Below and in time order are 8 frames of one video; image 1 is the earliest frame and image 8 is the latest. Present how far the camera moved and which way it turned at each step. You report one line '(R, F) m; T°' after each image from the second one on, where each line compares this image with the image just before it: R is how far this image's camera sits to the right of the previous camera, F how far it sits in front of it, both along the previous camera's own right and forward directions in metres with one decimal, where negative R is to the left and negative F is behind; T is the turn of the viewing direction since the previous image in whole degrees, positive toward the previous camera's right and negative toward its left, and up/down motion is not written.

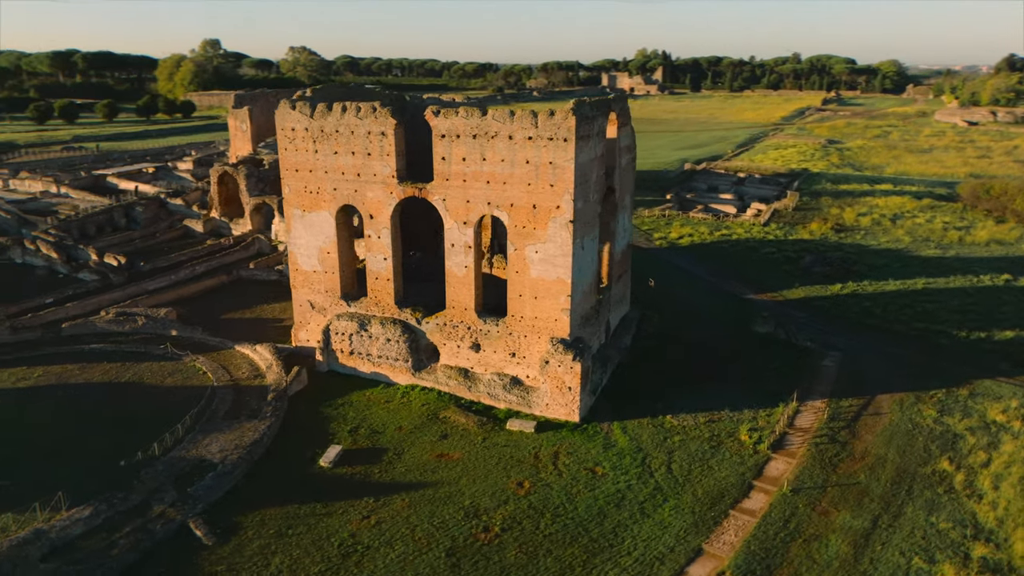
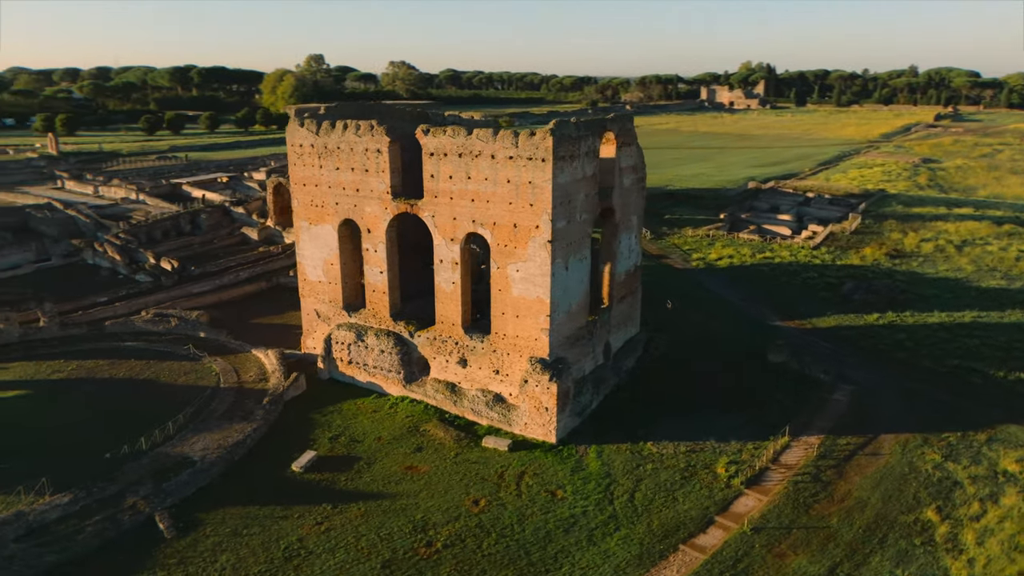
(+2.2, +0.1) m; -8°
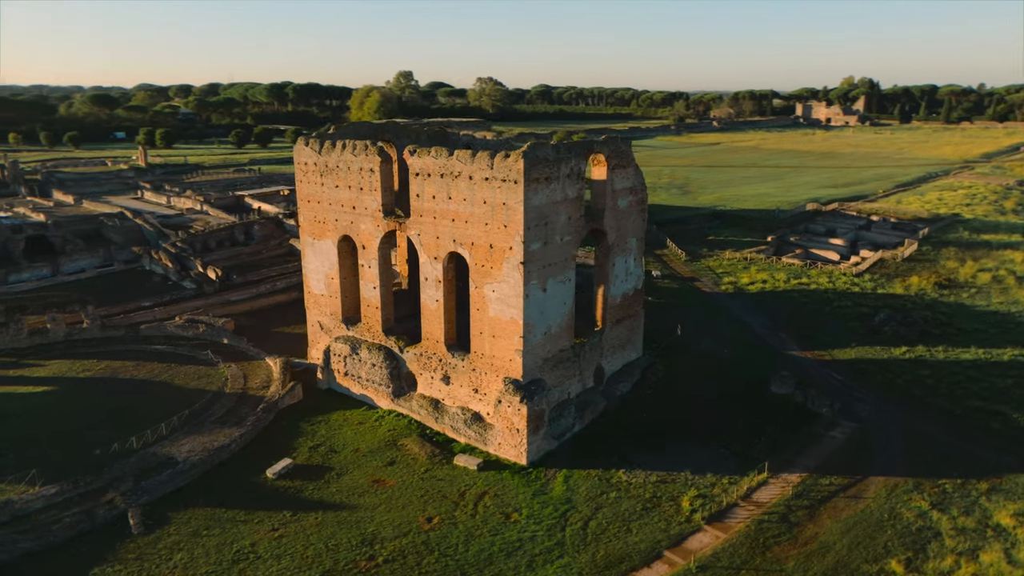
(+2.1, +0.1) m; -7°
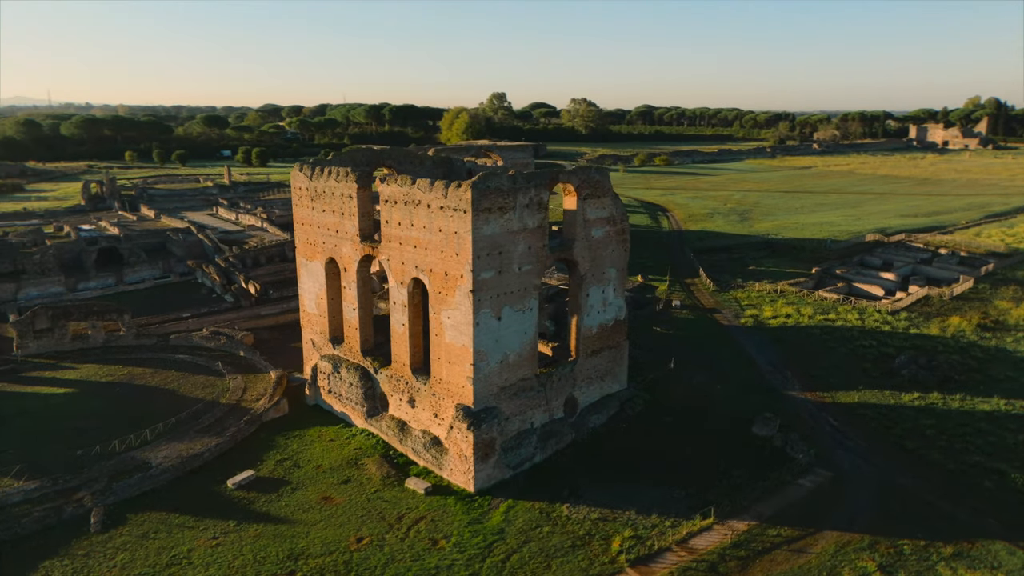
(+2.8, +0.1) m; -8°
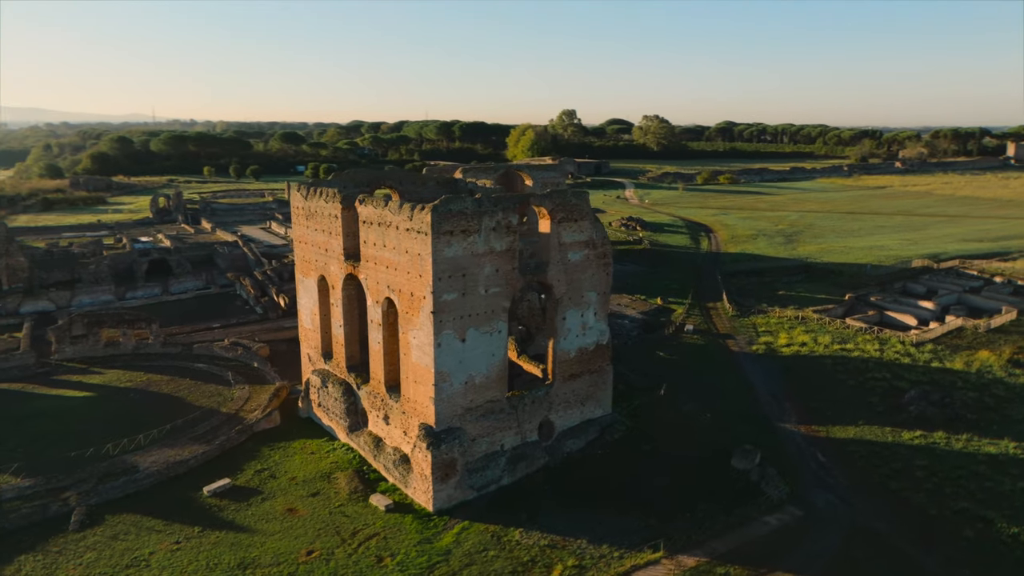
(+2.2, 0.0) m; -6°
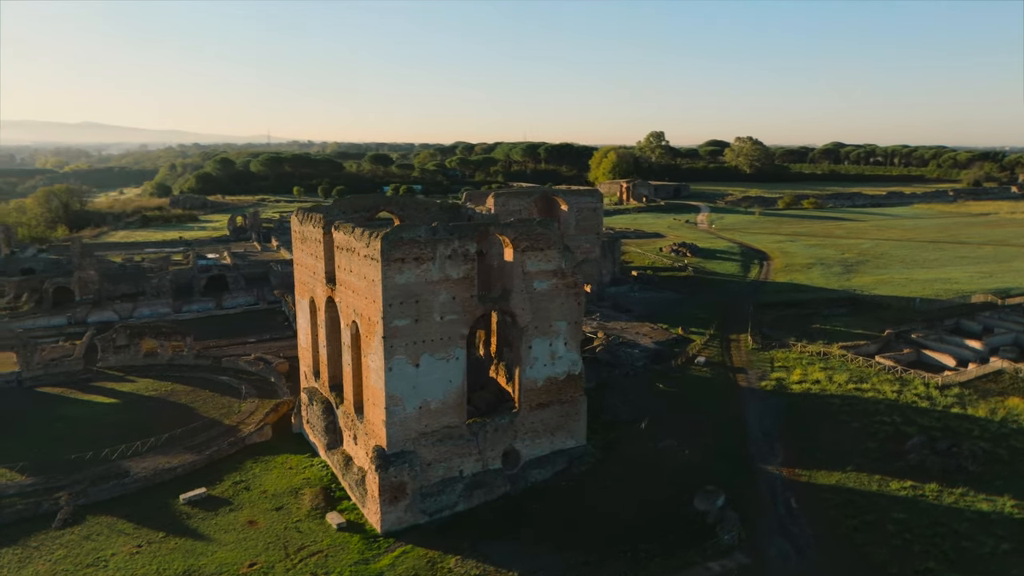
(+2.8, +0.1) m; -8°
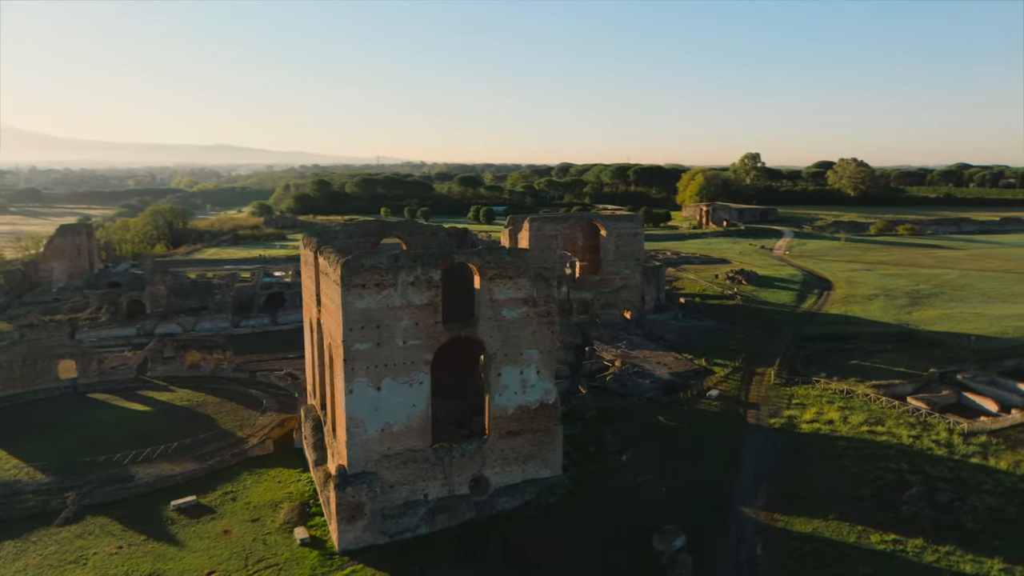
(+2.8, +0.1) m; -8°
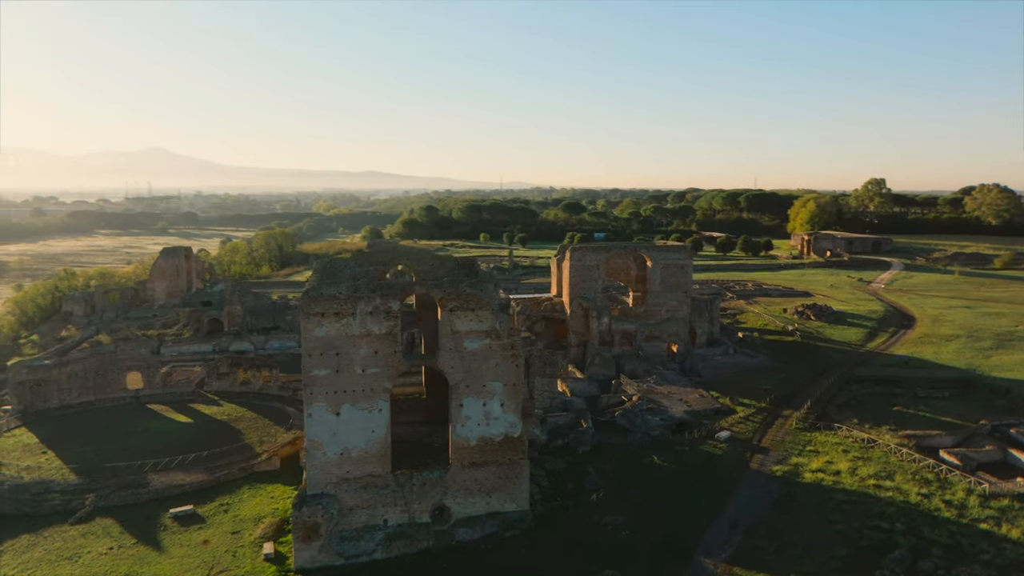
(+3.4, +0.2) m; -10°
